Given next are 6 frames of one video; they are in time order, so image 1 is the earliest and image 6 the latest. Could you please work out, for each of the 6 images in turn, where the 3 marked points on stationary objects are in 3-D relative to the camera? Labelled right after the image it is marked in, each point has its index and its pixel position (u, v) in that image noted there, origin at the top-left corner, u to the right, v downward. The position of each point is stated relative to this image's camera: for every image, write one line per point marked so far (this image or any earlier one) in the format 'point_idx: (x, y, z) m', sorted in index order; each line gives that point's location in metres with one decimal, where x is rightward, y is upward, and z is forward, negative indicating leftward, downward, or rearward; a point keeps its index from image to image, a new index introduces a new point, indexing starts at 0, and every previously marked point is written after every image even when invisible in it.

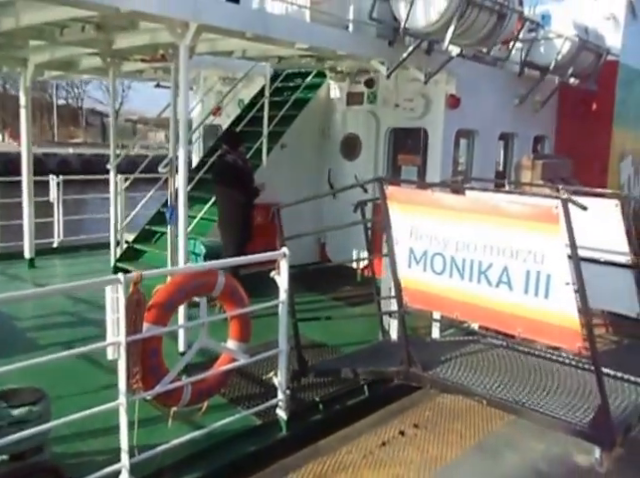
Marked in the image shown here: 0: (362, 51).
0: (+0.4, +1.7, +6.1) m
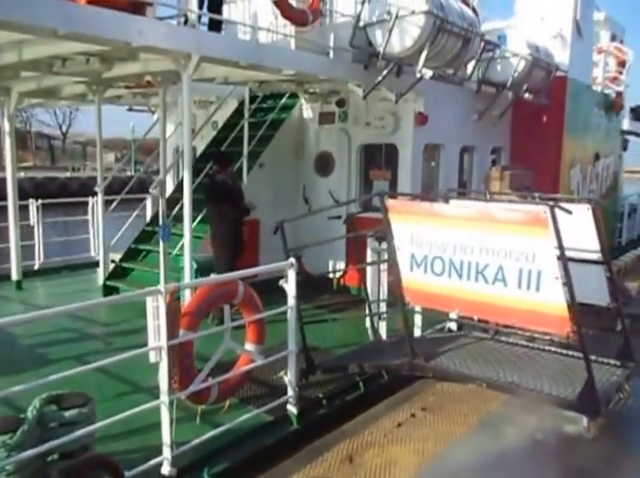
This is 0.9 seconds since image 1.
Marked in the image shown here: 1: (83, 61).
0: (+0.2, +1.6, +6.6) m
1: (-2.1, +1.6, +6.1) m
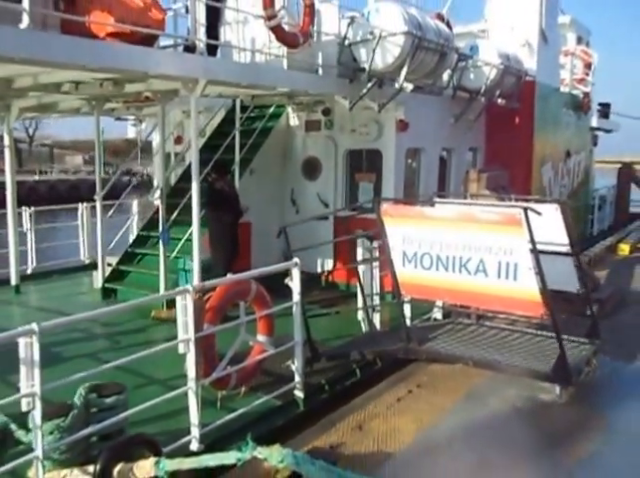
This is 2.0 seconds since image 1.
0: (+0.1, +1.6, +7.1) m
1: (-2.2, +1.5, +6.6) m
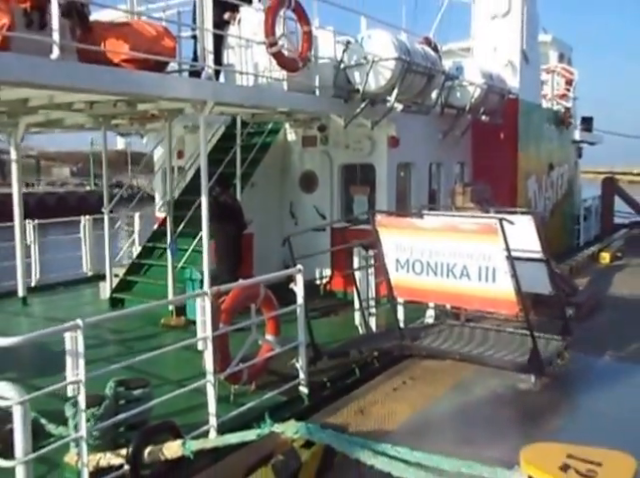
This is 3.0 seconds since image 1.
0: (0.0, +1.5, +7.6) m
1: (-2.2, +1.4, +7.1) m
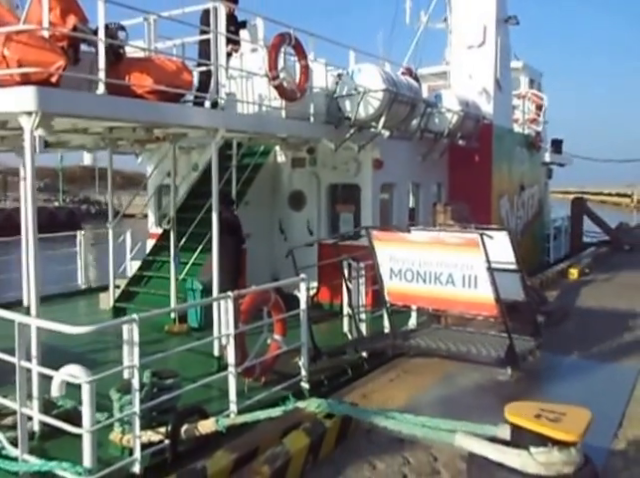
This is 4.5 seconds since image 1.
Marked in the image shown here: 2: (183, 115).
0: (0.0, +1.3, +8.4) m
1: (-2.3, +1.2, +7.8) m
2: (-1.3, +1.2, +6.6) m
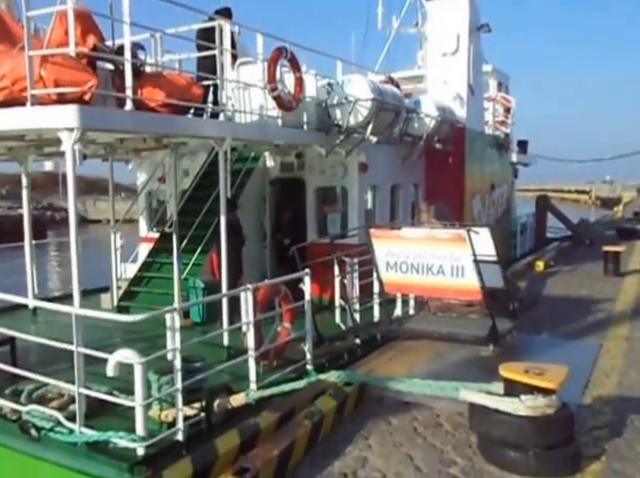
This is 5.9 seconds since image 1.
0: (-0.1, +1.3, +9.2) m
1: (-2.3, +1.2, +8.4) m
2: (-1.3, +1.2, +7.3) m
